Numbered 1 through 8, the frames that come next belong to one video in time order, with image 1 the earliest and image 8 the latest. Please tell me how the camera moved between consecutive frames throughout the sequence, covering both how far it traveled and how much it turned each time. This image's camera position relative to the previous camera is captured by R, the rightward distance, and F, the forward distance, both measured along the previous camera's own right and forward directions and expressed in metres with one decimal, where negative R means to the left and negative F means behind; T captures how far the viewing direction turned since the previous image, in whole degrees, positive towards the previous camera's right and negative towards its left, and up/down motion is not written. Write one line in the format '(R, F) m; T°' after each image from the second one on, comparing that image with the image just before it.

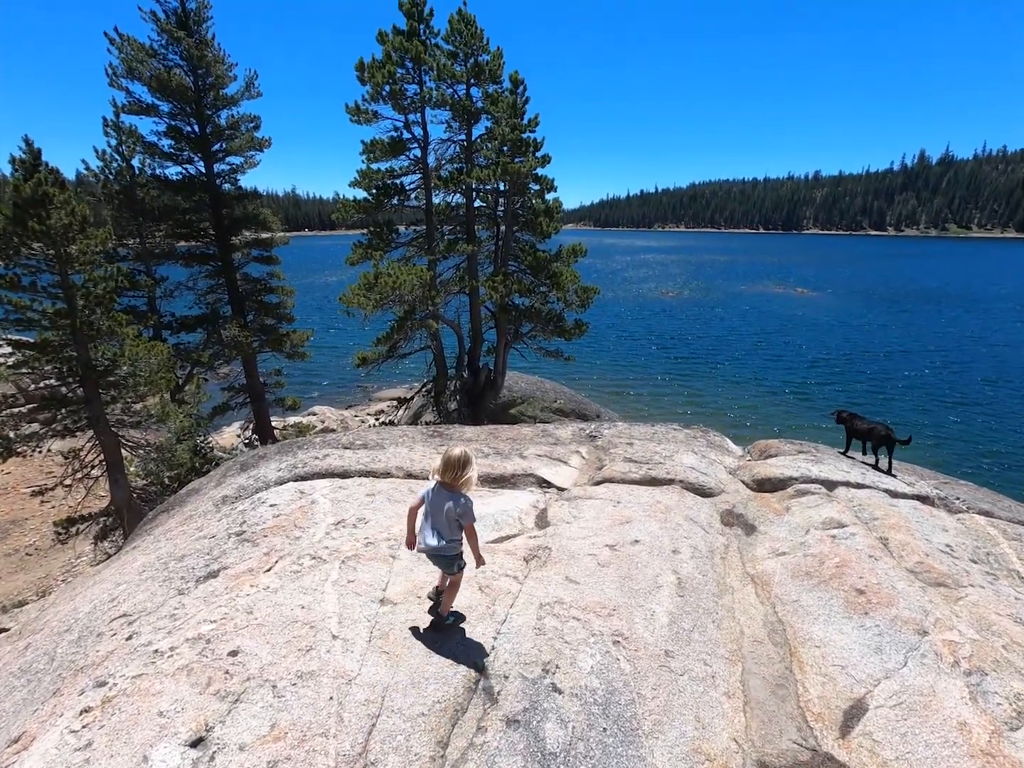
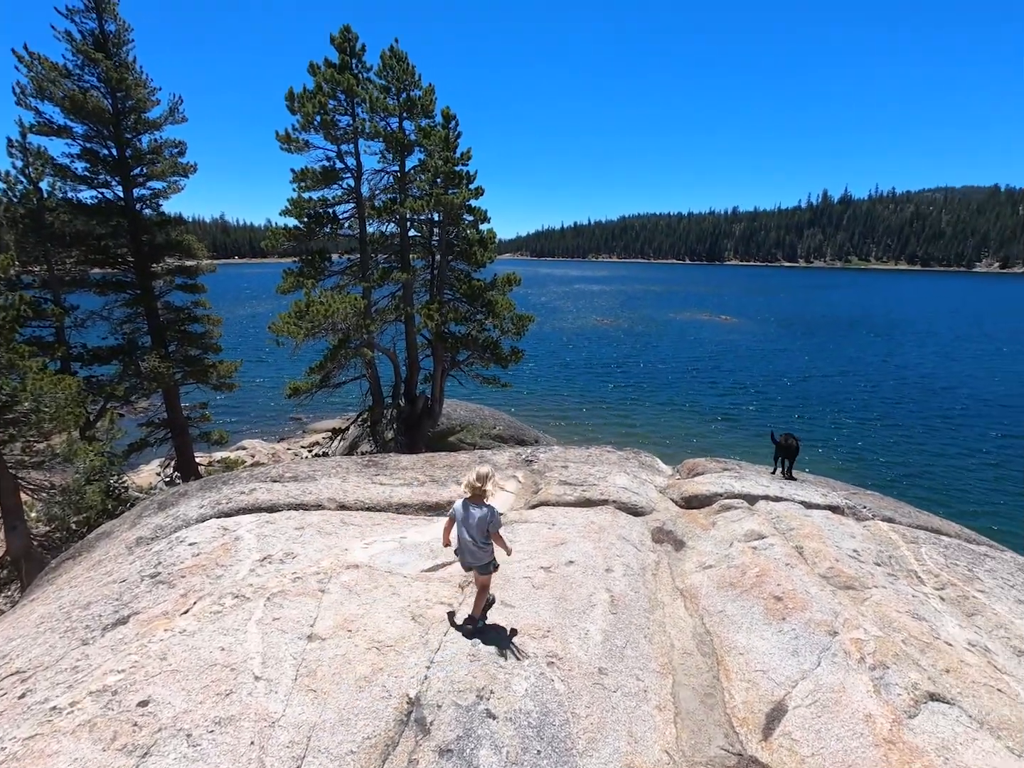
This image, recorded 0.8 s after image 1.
(+0.1, -0.1) m; +6°
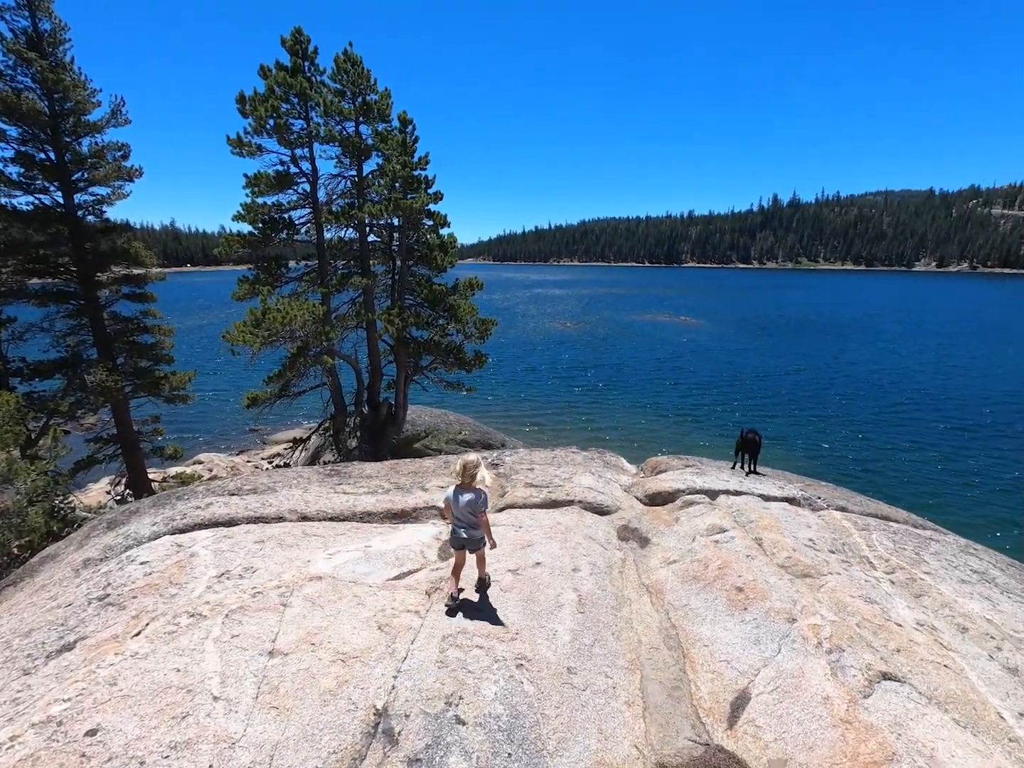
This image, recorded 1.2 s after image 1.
(0.0, 0.0) m; +4°
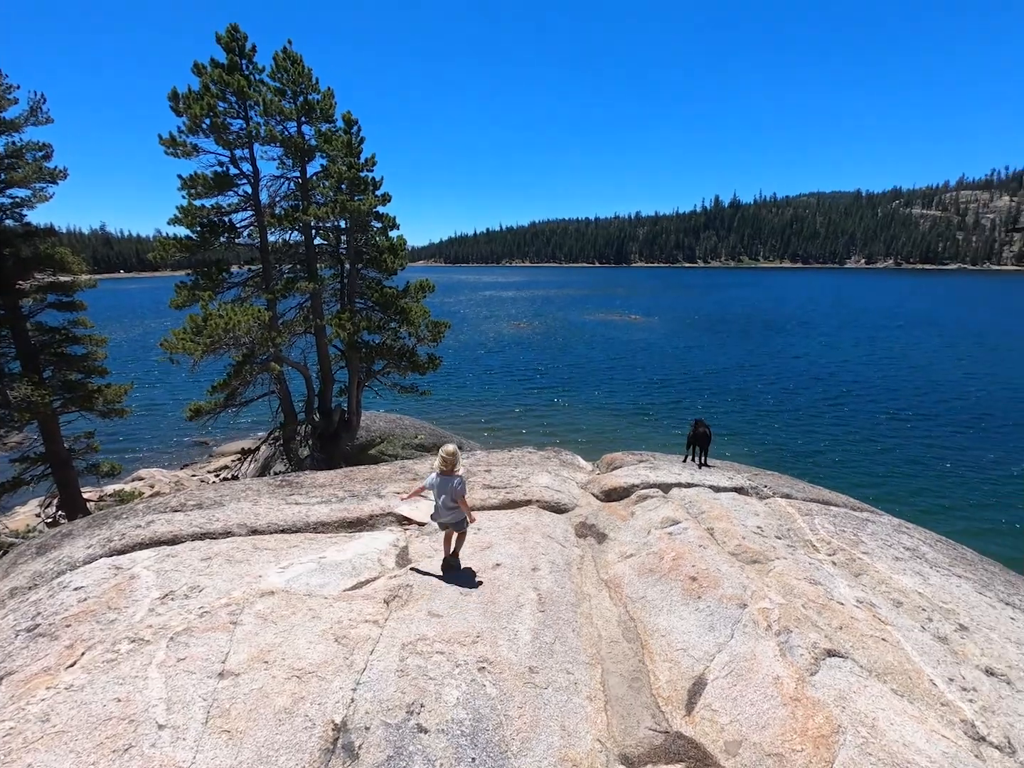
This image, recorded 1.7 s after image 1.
(0.0, 0.0) m; +5°
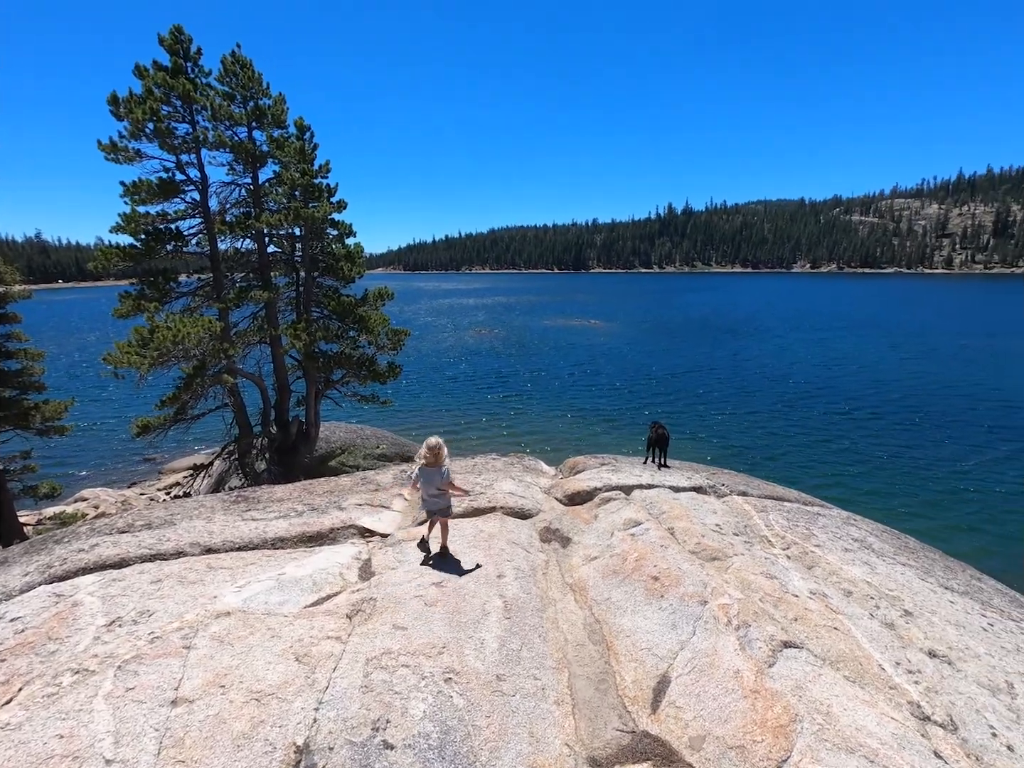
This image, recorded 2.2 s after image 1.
(0.0, 0.0) m; +4°
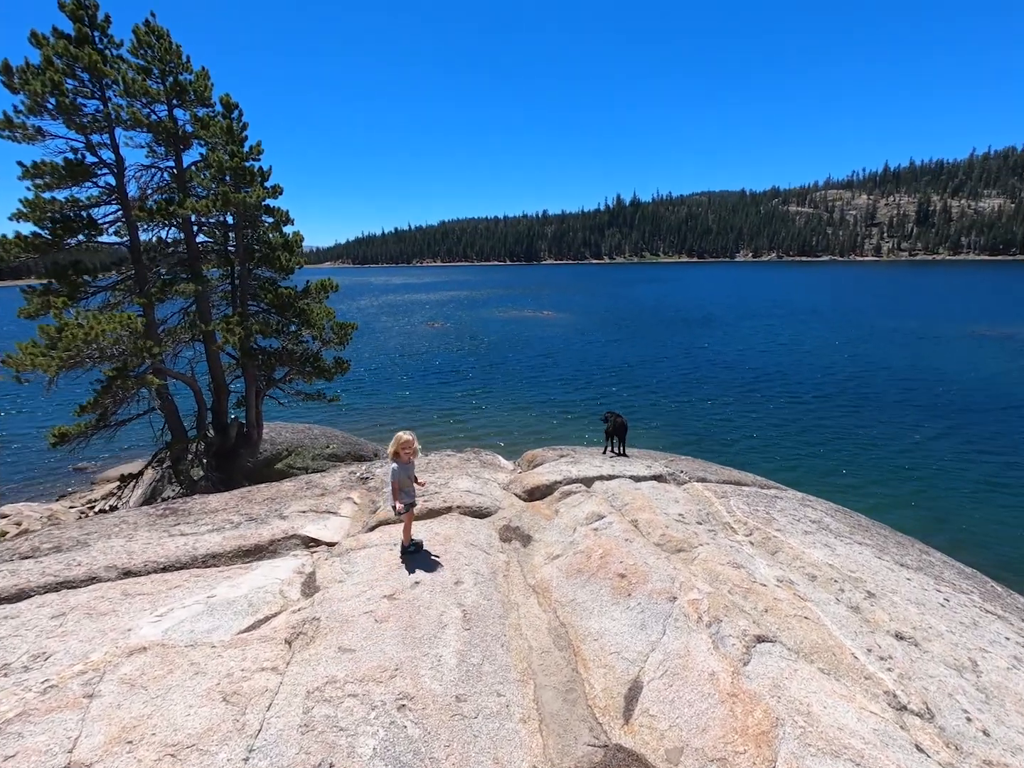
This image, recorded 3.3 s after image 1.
(0.0, +0.6) m; +5°
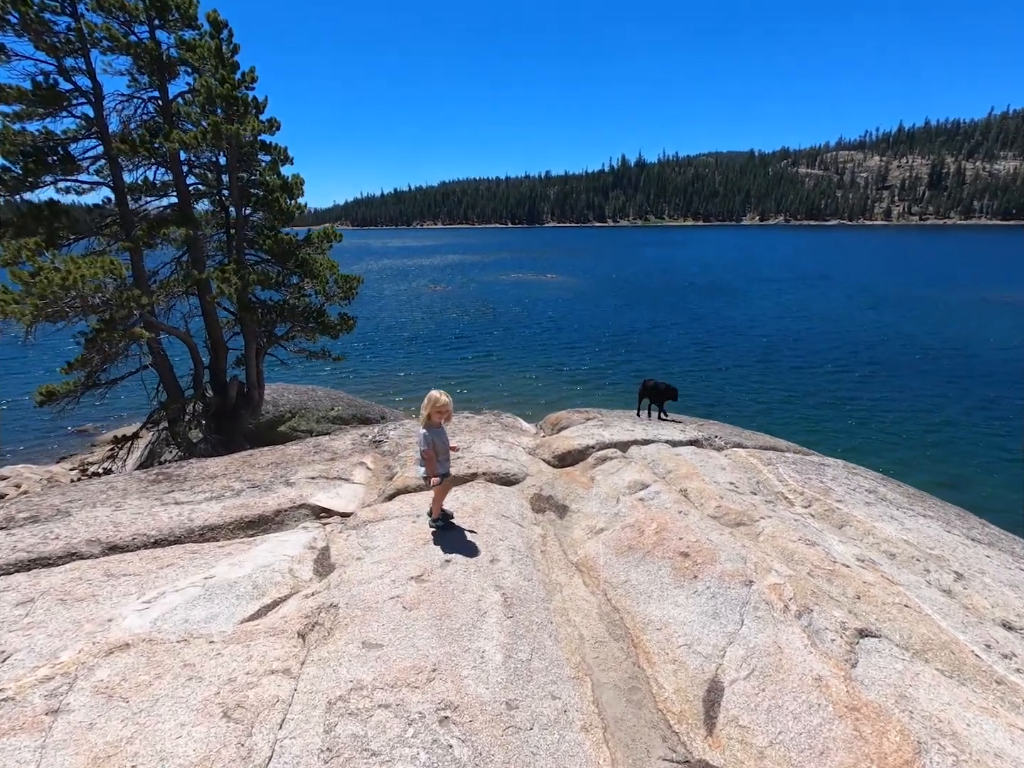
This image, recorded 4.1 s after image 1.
(-0.5, +1.1) m; 0°
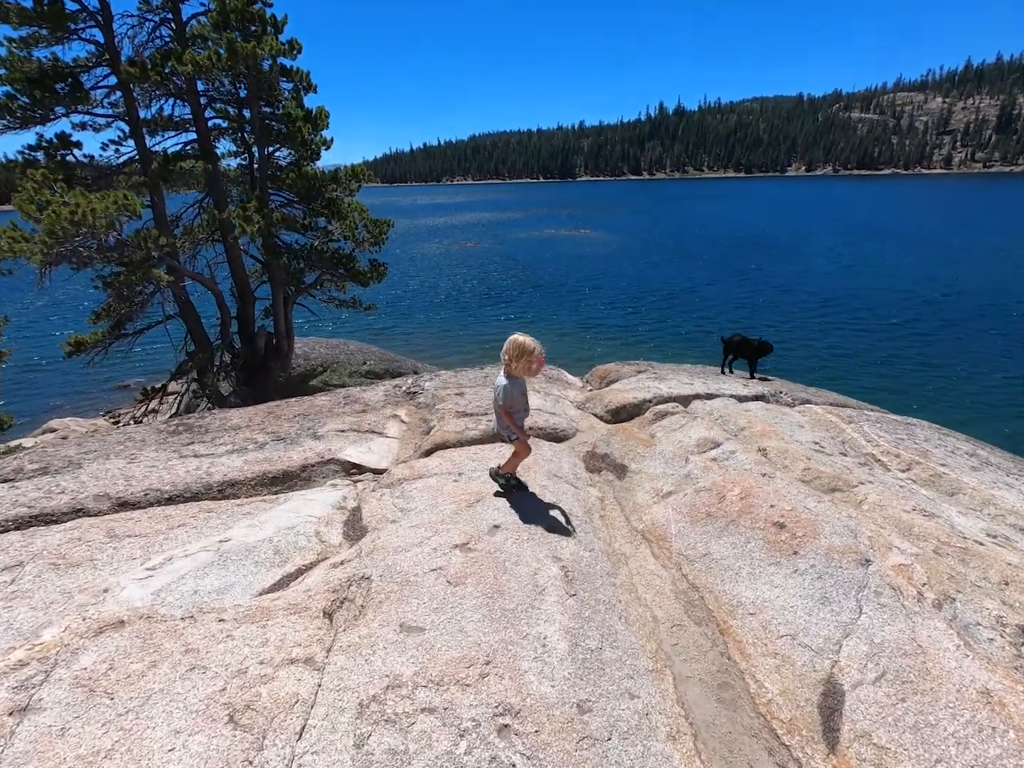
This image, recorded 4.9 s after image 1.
(-0.3, +1.0) m; -3°
